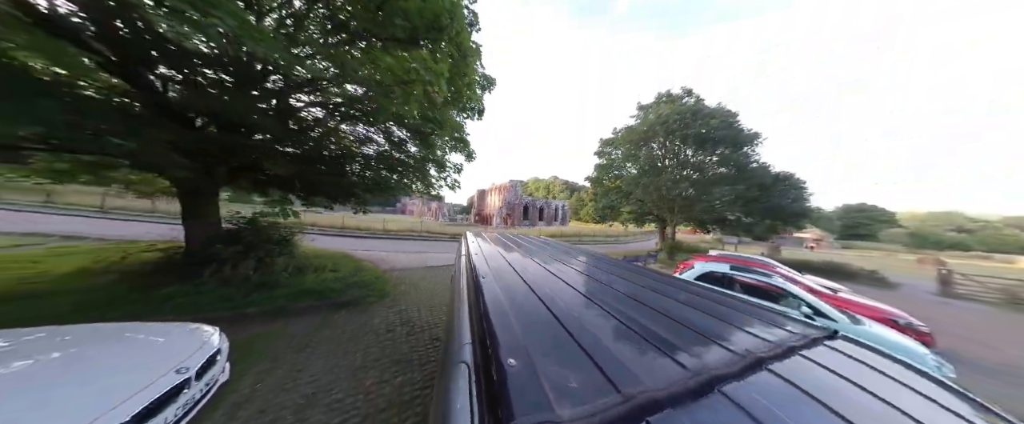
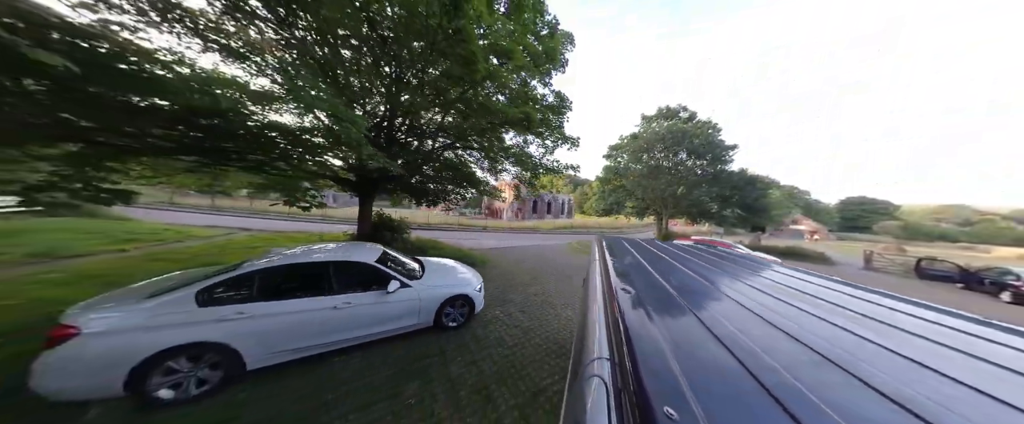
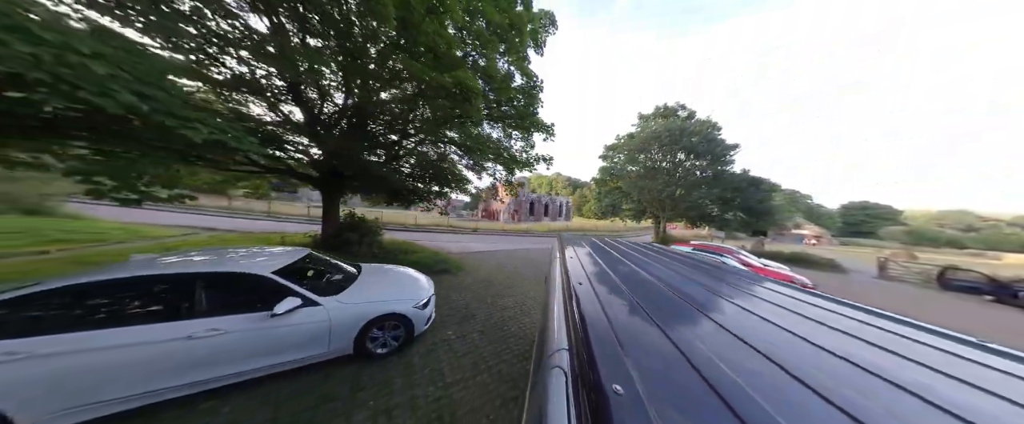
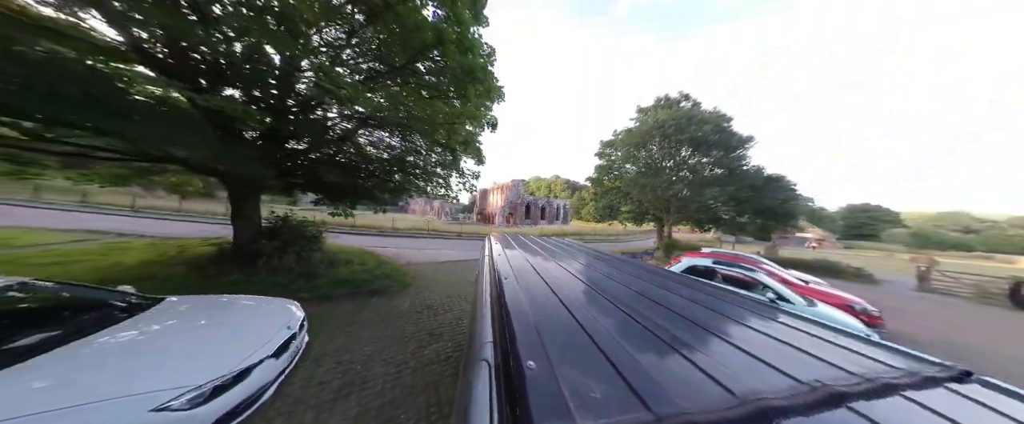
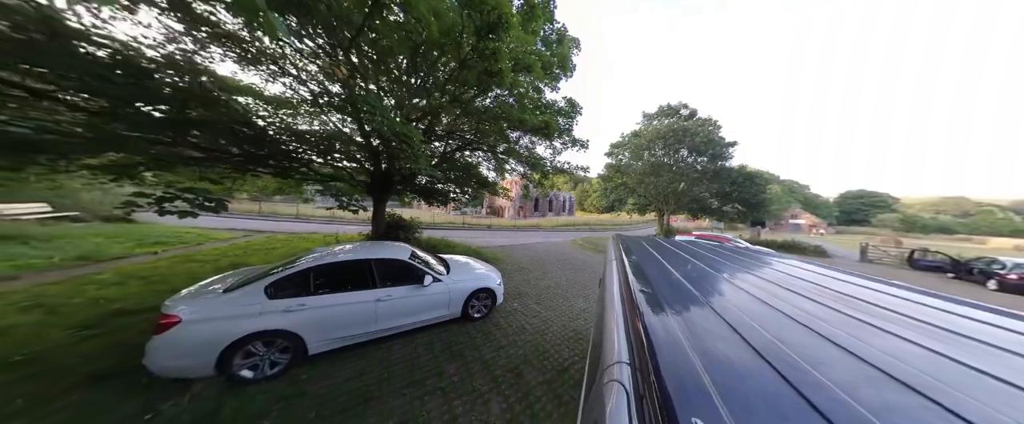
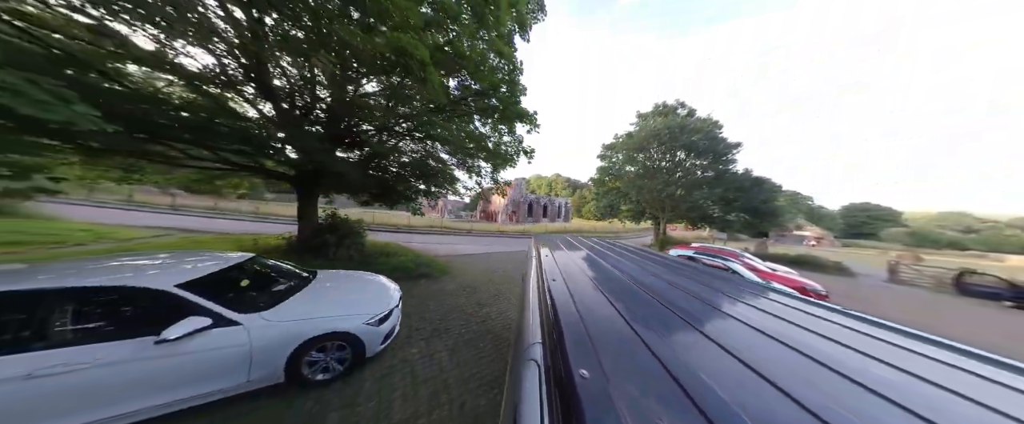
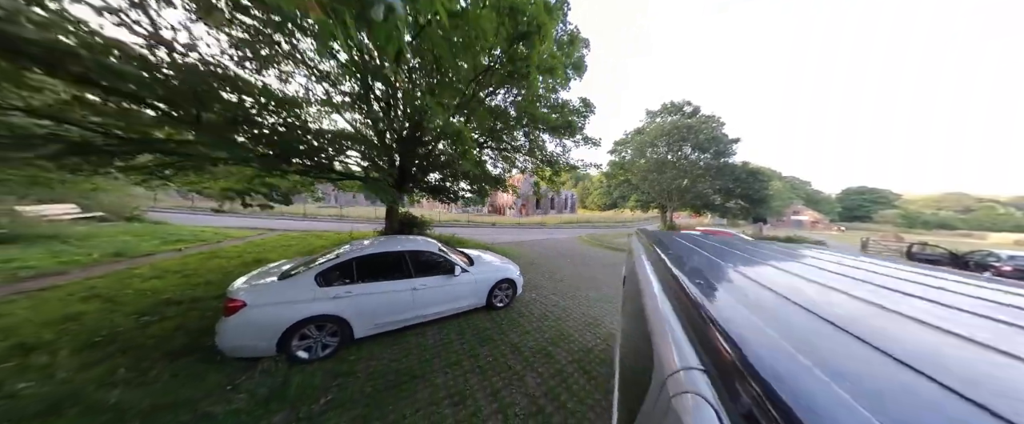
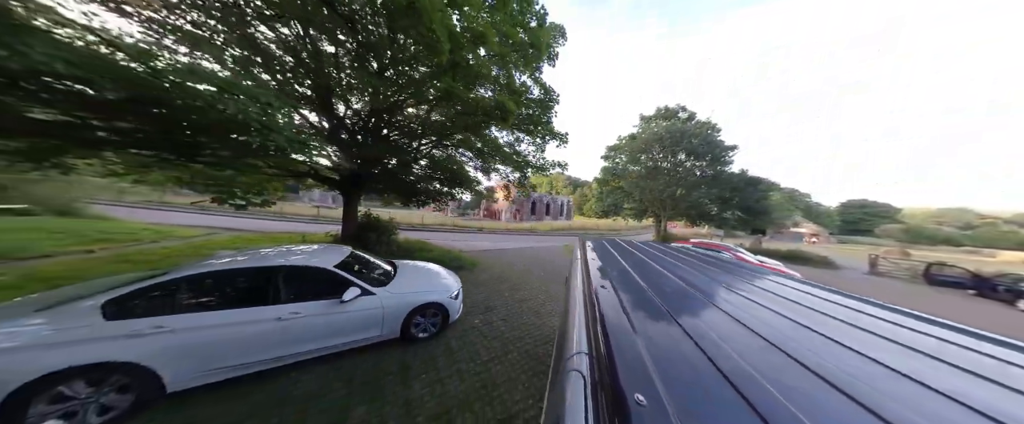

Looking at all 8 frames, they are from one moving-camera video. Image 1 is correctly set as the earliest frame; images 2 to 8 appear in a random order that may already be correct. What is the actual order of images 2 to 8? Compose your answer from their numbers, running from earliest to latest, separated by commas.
4, 6, 3, 8, 2, 5, 7
